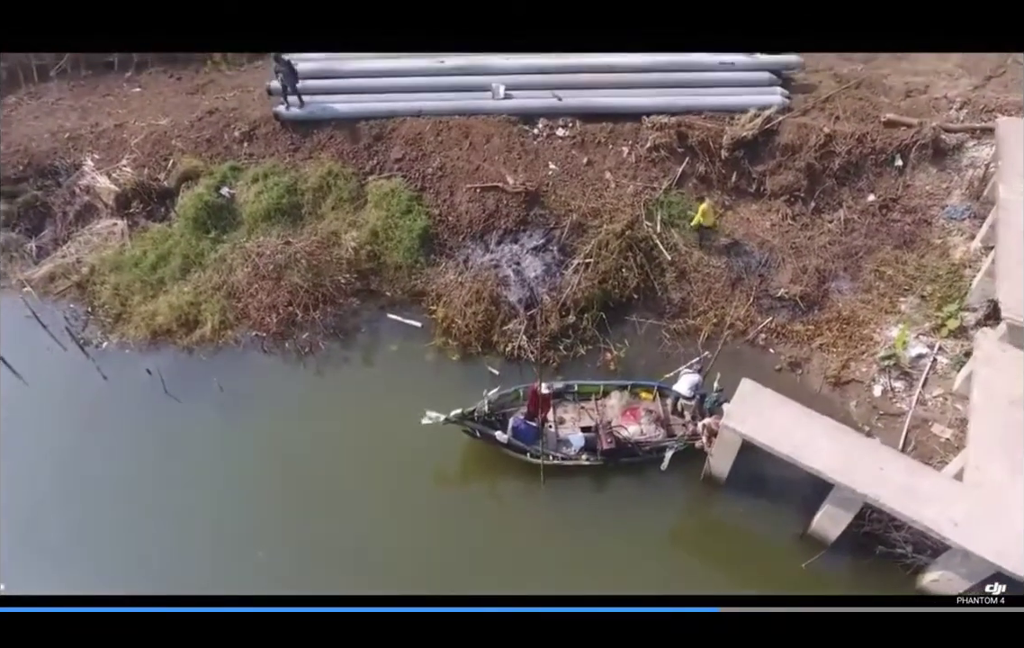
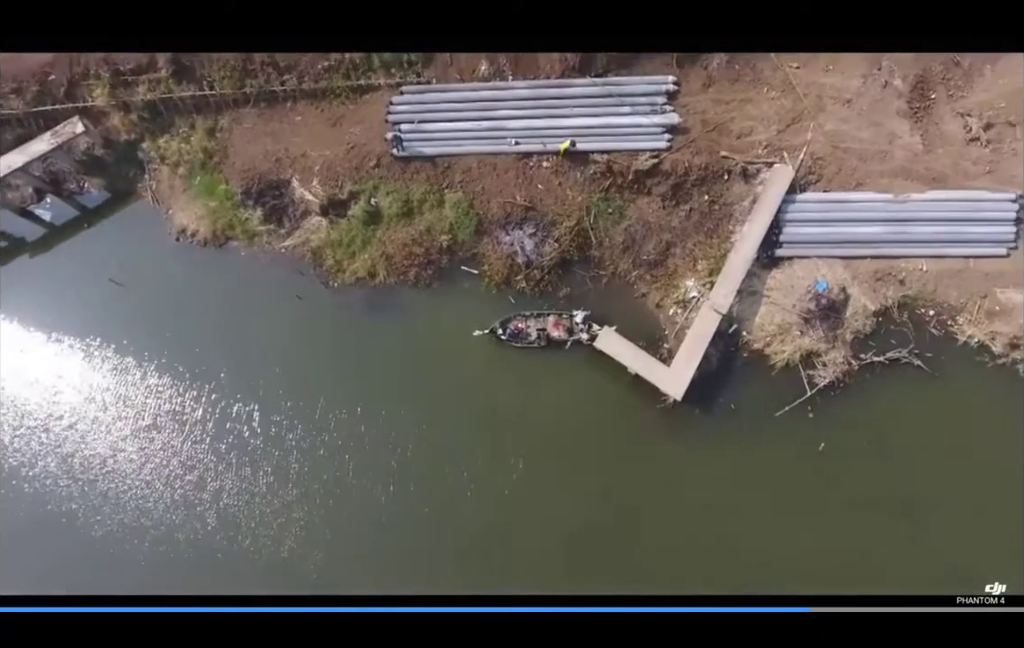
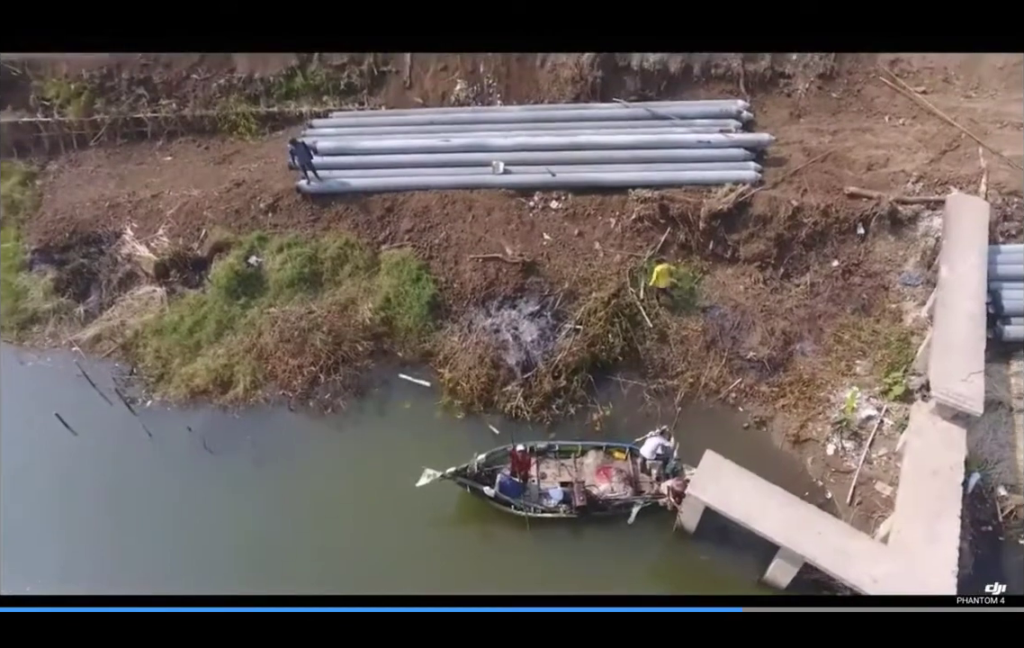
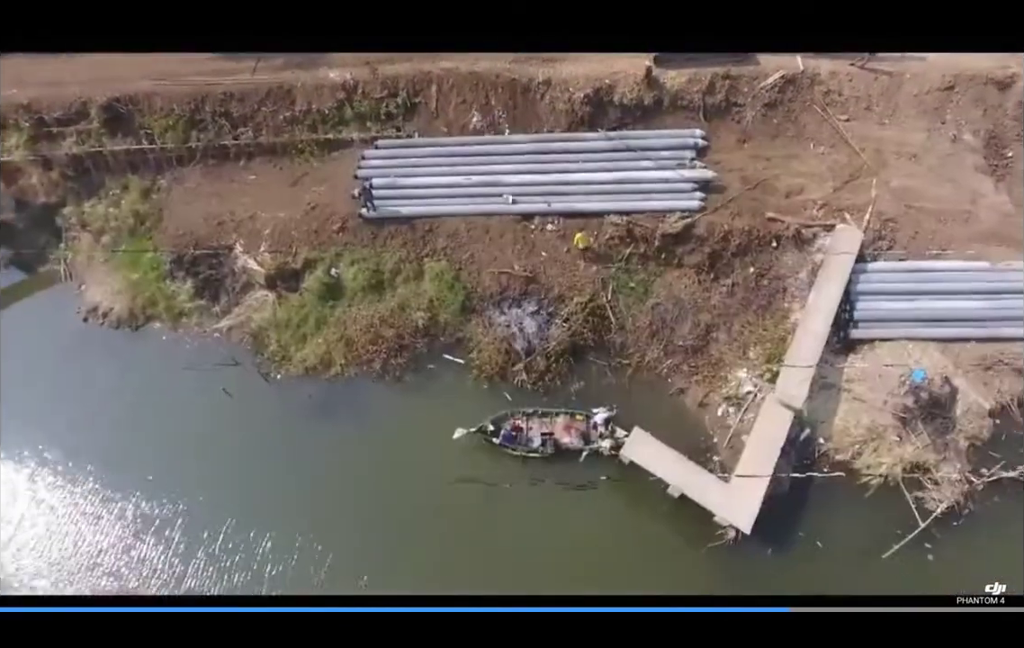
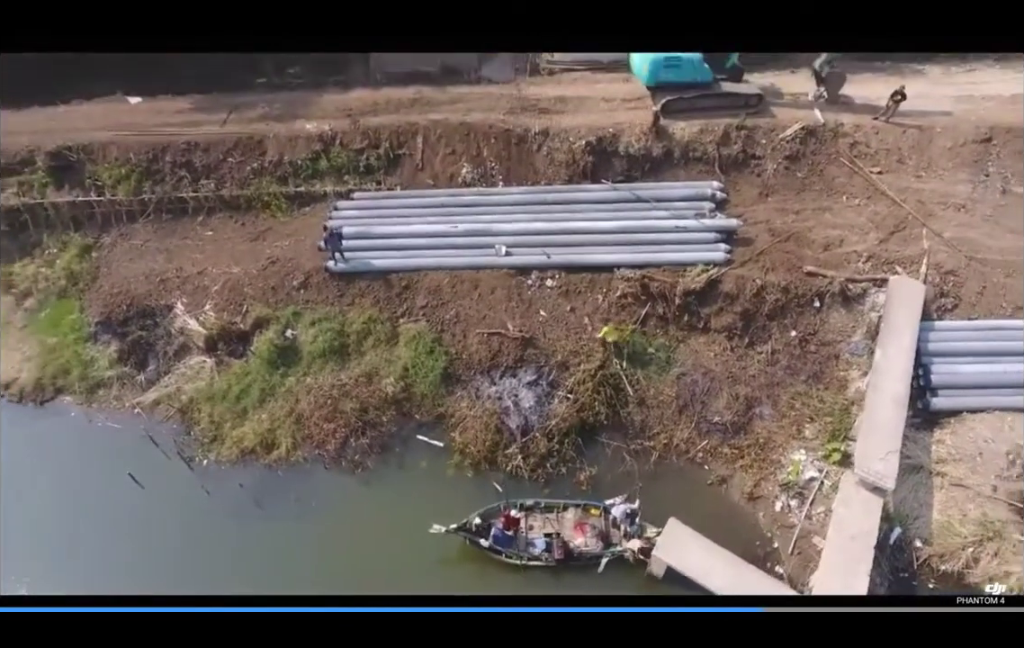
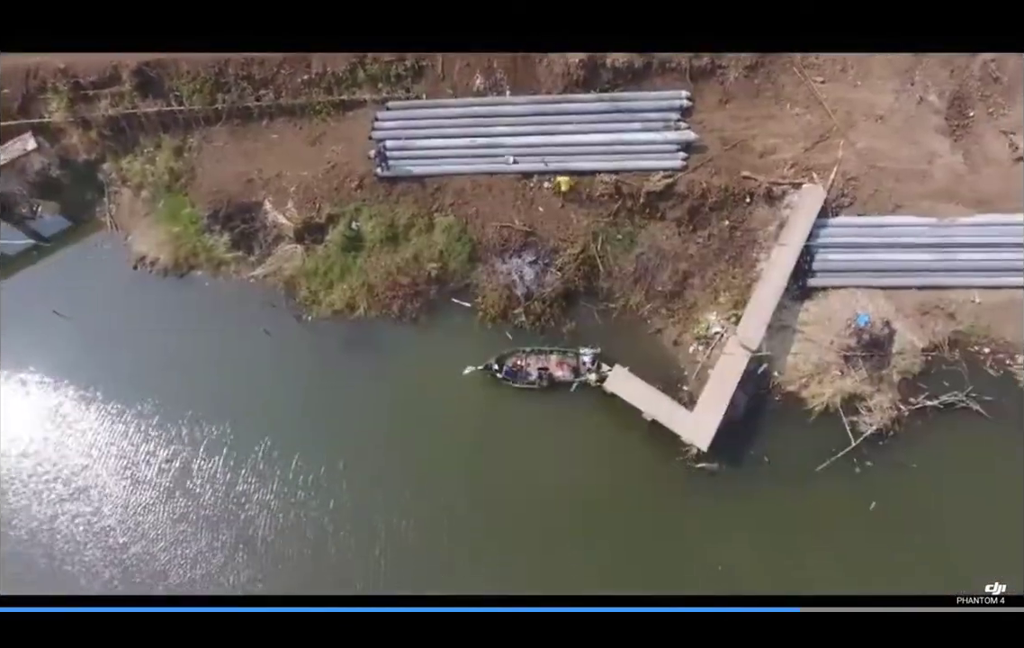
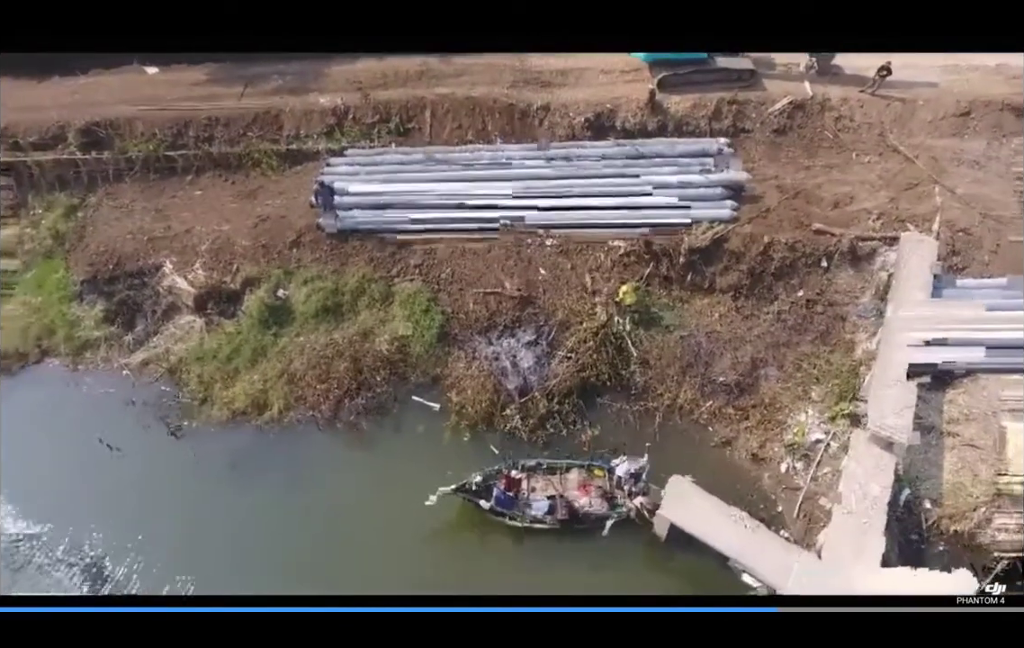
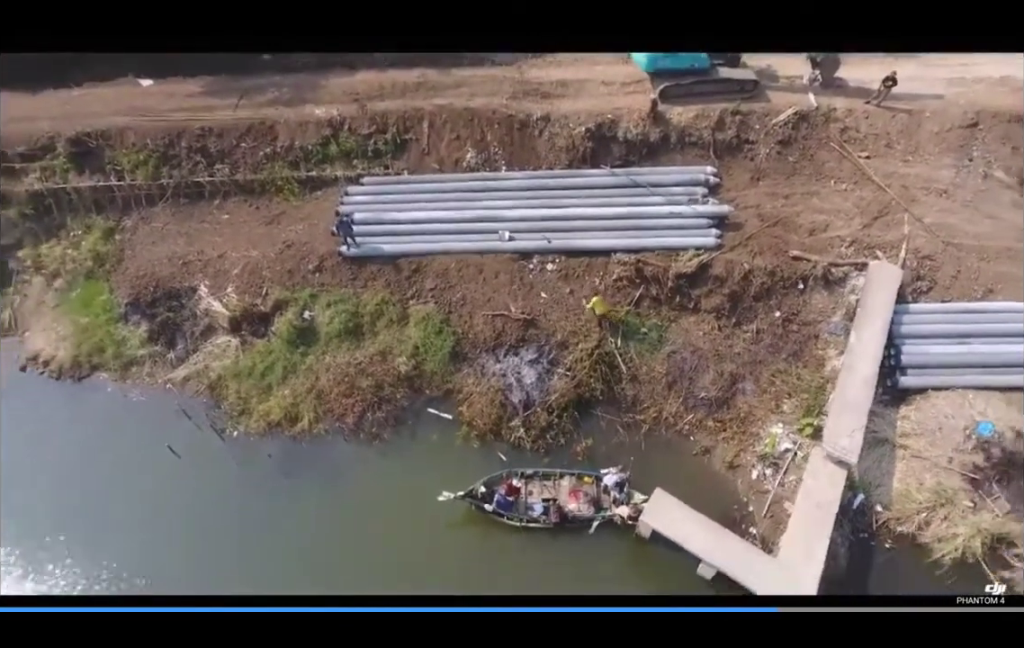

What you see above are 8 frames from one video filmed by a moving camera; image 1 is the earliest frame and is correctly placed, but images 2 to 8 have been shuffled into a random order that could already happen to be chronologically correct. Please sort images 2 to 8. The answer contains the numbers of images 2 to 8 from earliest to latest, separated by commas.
3, 5, 8, 7, 4, 6, 2
